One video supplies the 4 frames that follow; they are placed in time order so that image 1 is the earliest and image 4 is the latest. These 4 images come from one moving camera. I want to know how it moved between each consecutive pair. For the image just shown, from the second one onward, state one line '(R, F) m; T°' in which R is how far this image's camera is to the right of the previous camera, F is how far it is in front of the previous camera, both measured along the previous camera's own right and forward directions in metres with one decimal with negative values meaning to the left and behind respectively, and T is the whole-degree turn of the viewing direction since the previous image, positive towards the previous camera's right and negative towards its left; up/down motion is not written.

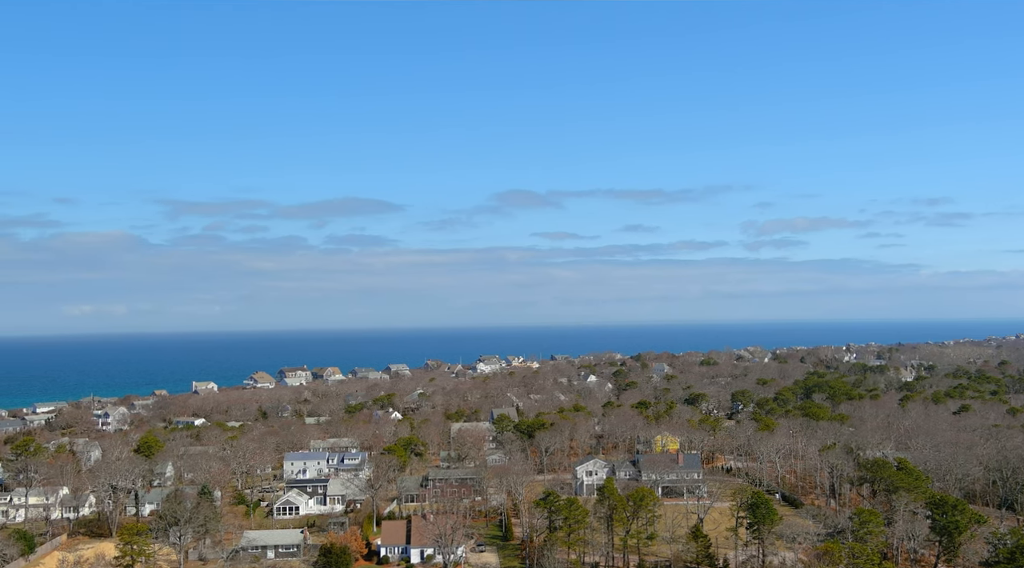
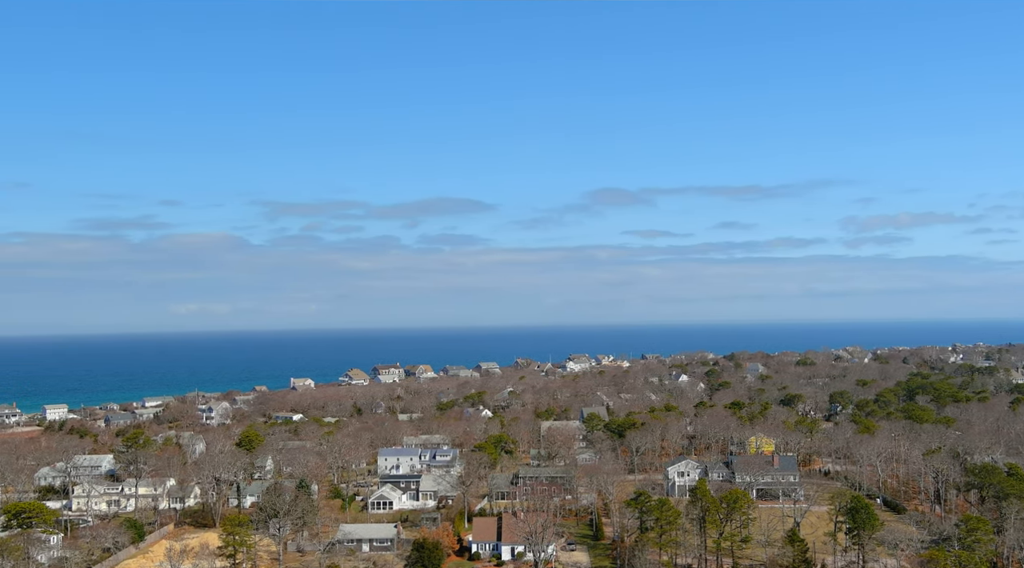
(-1.0, -0.4) m; -3°
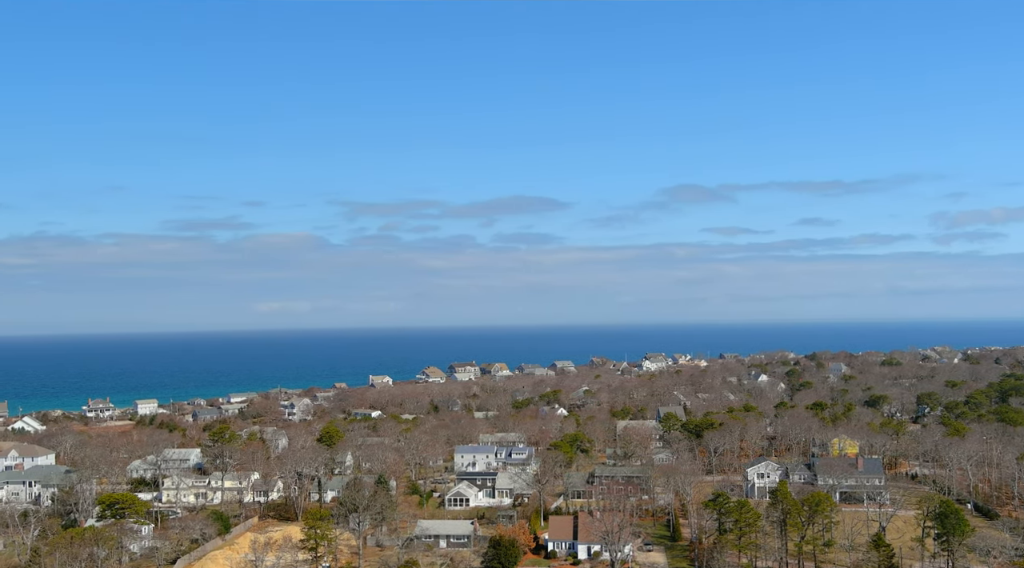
(-0.9, +0.4) m; -3°
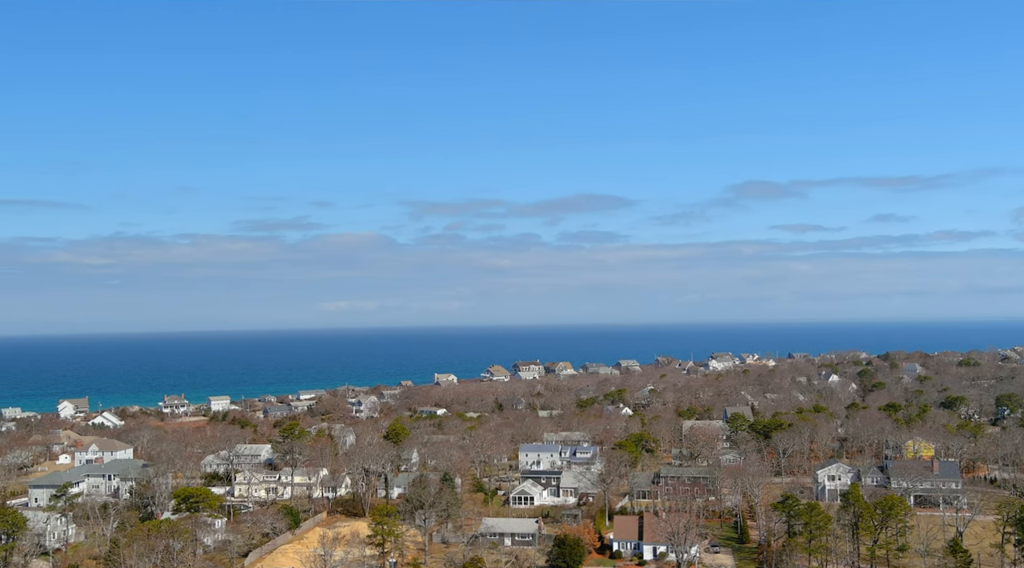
(-0.7, +0.9) m; -2°
